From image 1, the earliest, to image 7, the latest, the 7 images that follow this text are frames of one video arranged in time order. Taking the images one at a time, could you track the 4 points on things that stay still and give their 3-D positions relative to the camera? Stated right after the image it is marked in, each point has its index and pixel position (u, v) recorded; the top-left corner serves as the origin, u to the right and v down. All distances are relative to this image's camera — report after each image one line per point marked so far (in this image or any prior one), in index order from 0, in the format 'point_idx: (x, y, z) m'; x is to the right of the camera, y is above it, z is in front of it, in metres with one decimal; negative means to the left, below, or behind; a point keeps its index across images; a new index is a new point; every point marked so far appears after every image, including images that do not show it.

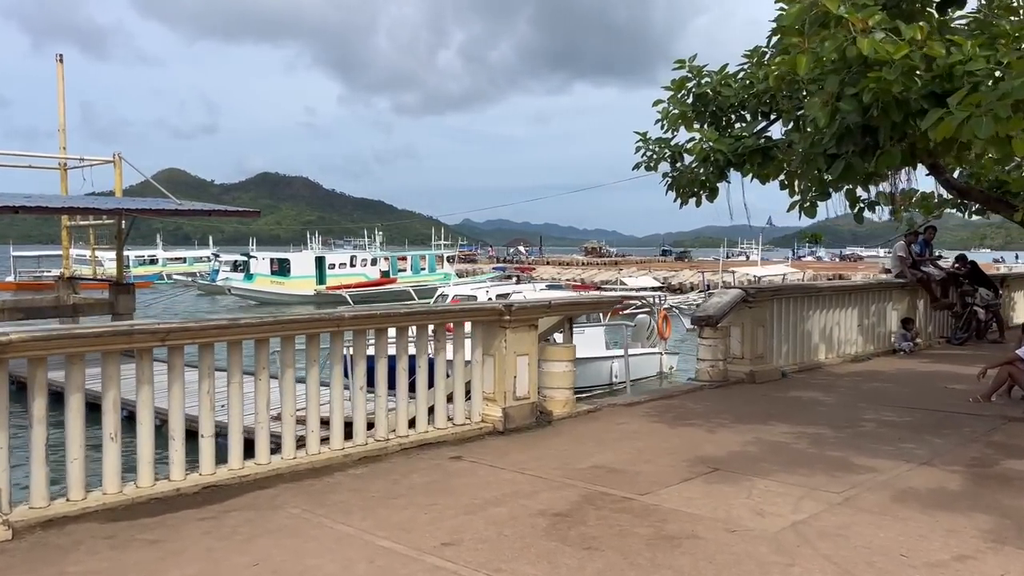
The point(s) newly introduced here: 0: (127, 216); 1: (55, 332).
0: (-9.1, +1.7, +20.0) m
1: (-2.4, -0.2, +4.5) m
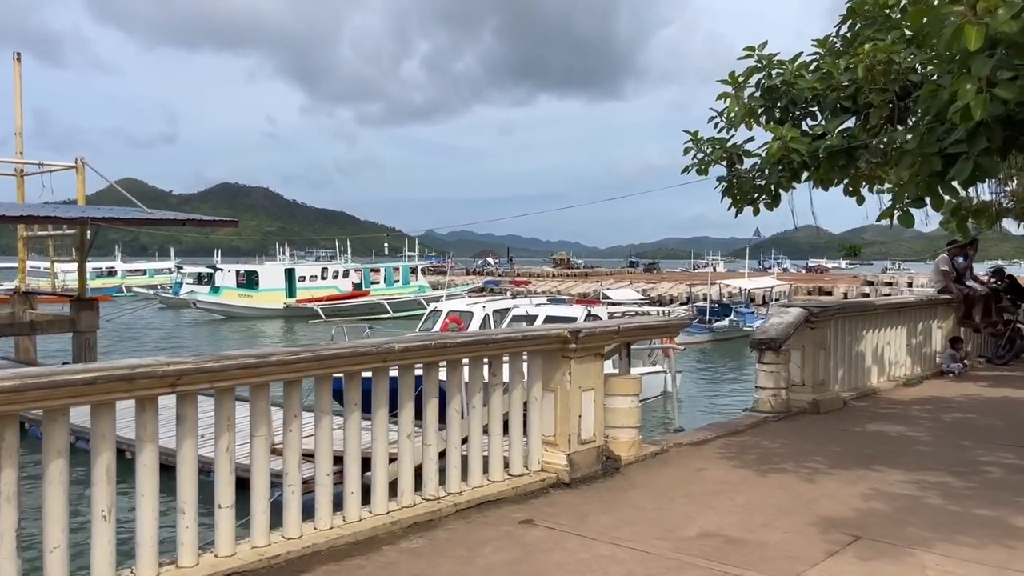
0: (-9.2, +1.4, +18.5) m
1: (-1.9, -0.4, +3.3) m
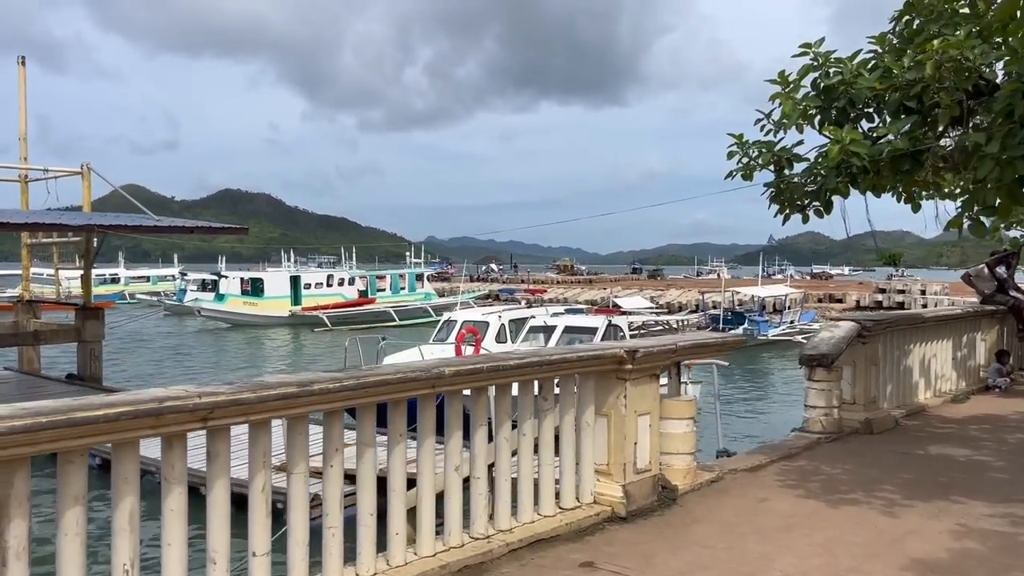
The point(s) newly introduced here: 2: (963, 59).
0: (-8.9, +1.2, +18.1) m
1: (-1.6, -0.4, +2.8) m
2: (+3.3, +1.7, +6.2) m
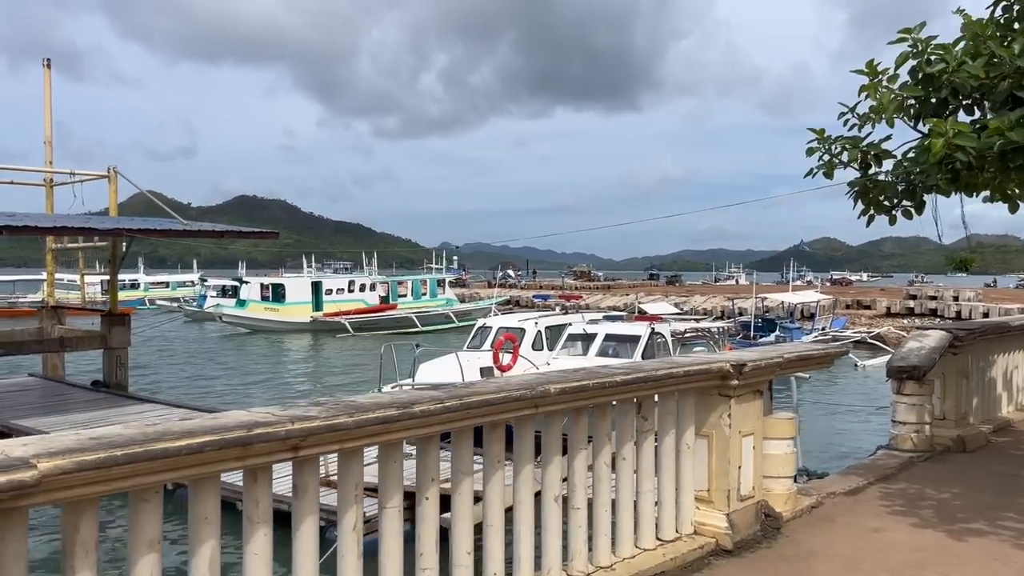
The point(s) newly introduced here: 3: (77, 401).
0: (-8.2, +1.1, +17.7) m
1: (-1.1, -0.5, +2.4) m
2: (+3.8, +1.6, +5.6) m
3: (-8.6, -2.2, +16.6) m
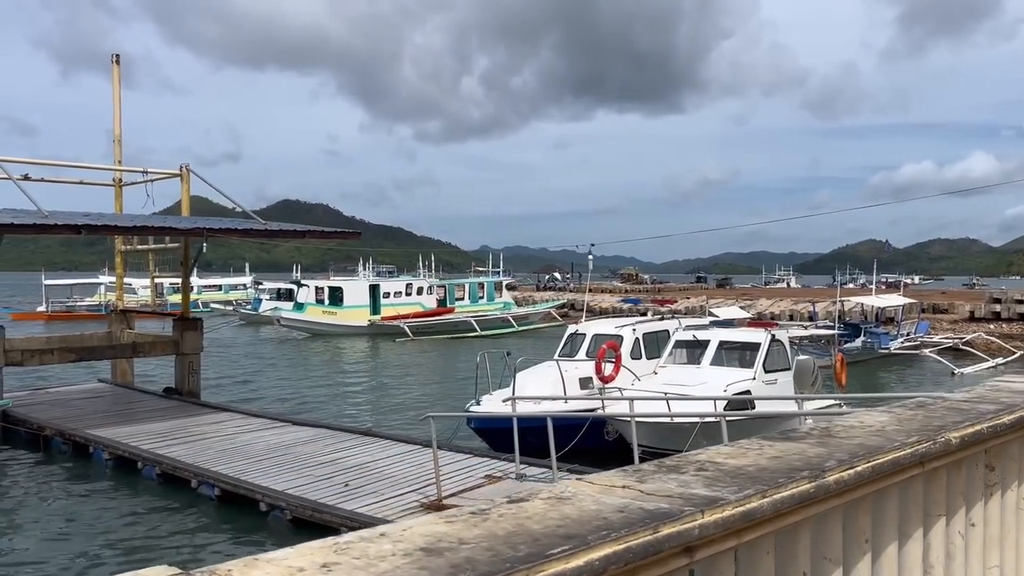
0: (-6.4, +1.0, +17.0) m
1: (0.0, -0.5, +1.3) m
2: (+5.1, +1.6, +4.4) m
3: (-6.8, -2.3, +15.9) m
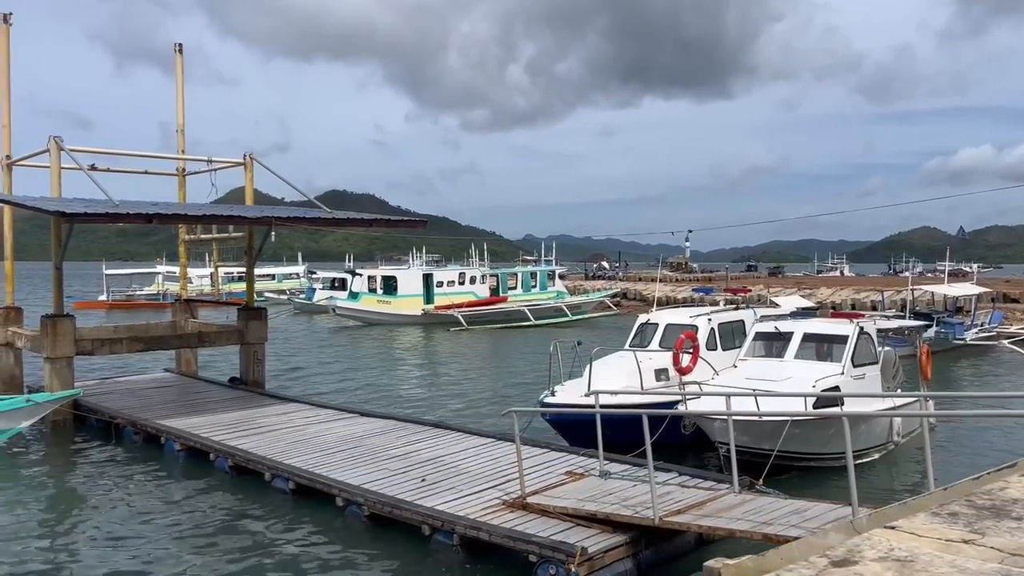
0: (-5.0, +1.2, +16.9) m
1: (+0.5, -0.5, +0.9) m
2: (+5.7, +1.7, +3.6) m
3: (-5.5, -2.1, +15.8) m
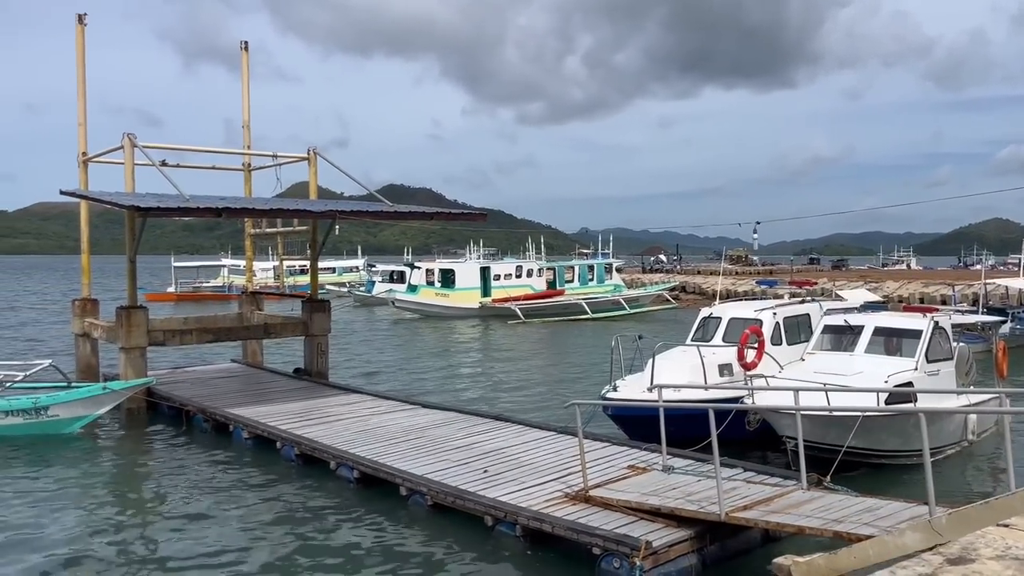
0: (-3.8, +1.4, +17.2) m
1: (+0.6, -0.5, +0.8) m
2: (+6.0, +1.7, +3.2) m
3: (-4.4, -2.0, +16.2) m
